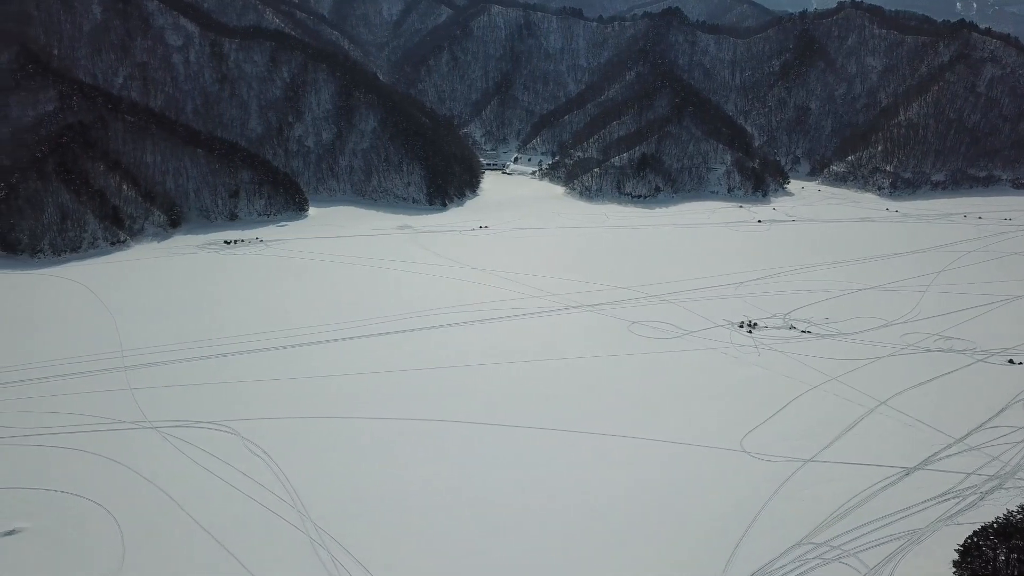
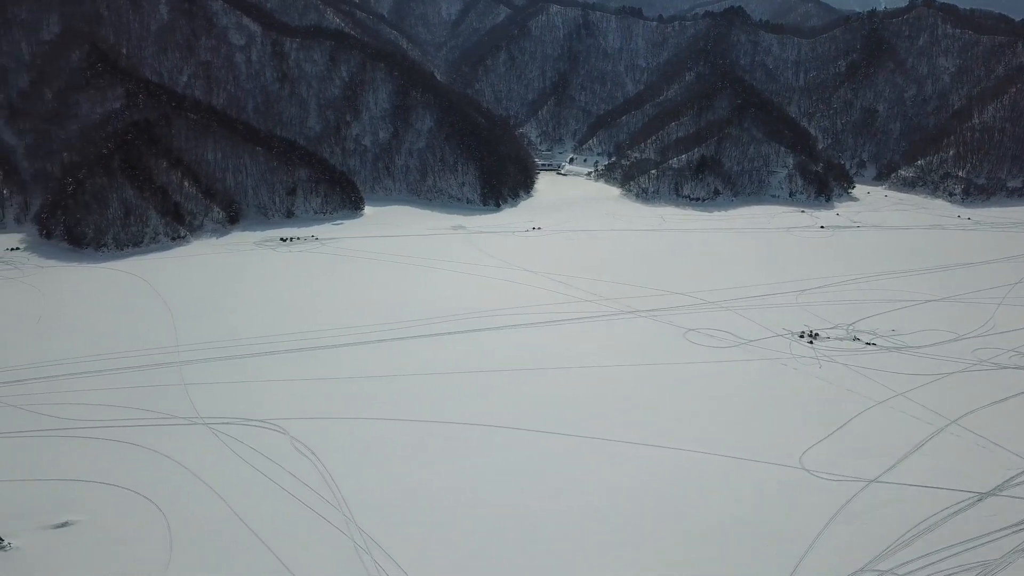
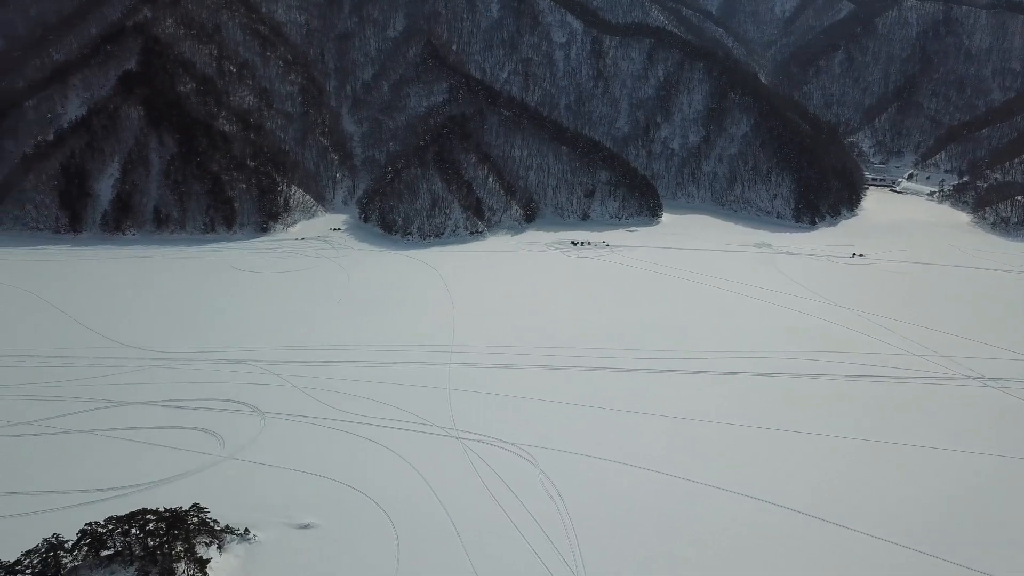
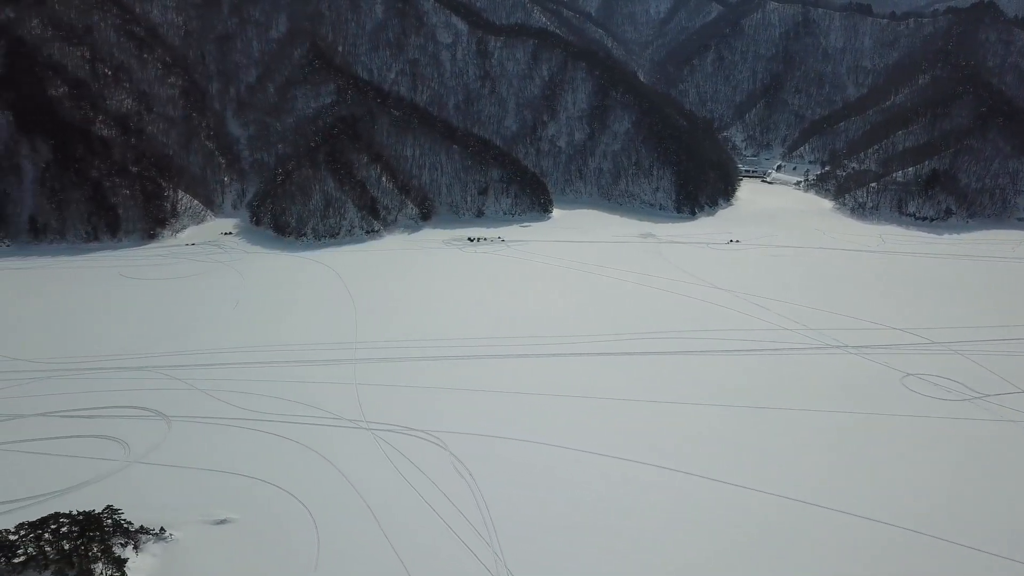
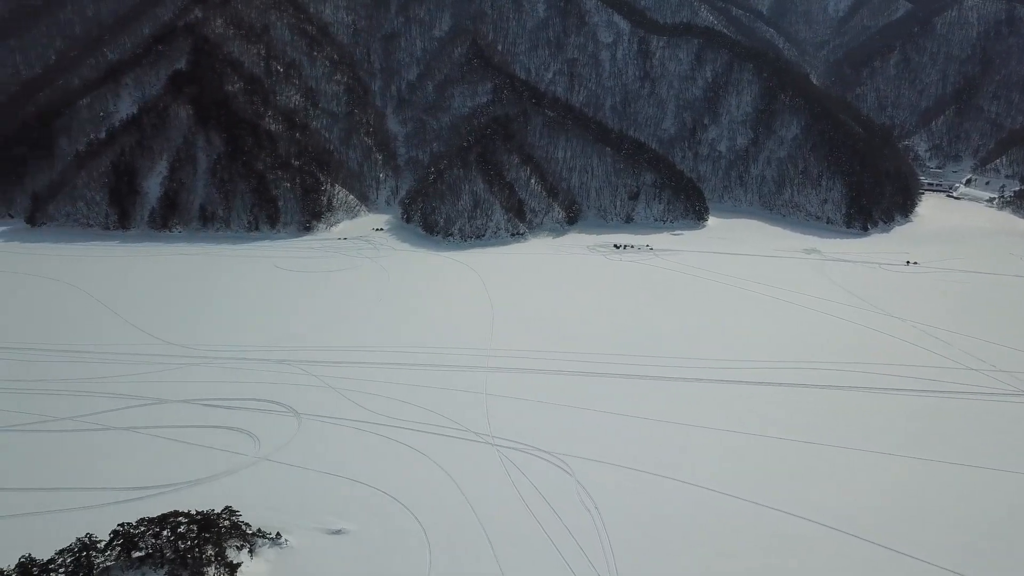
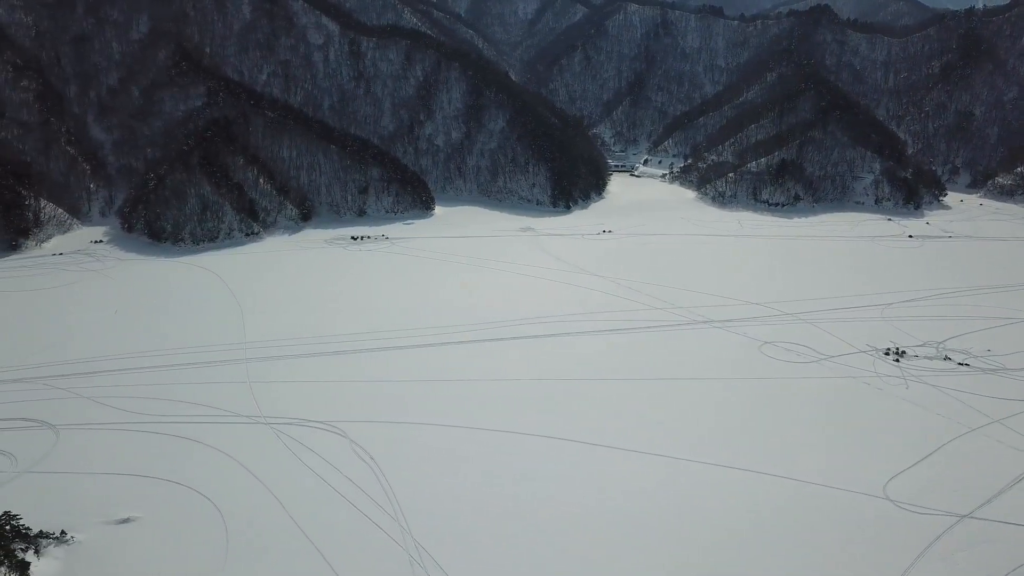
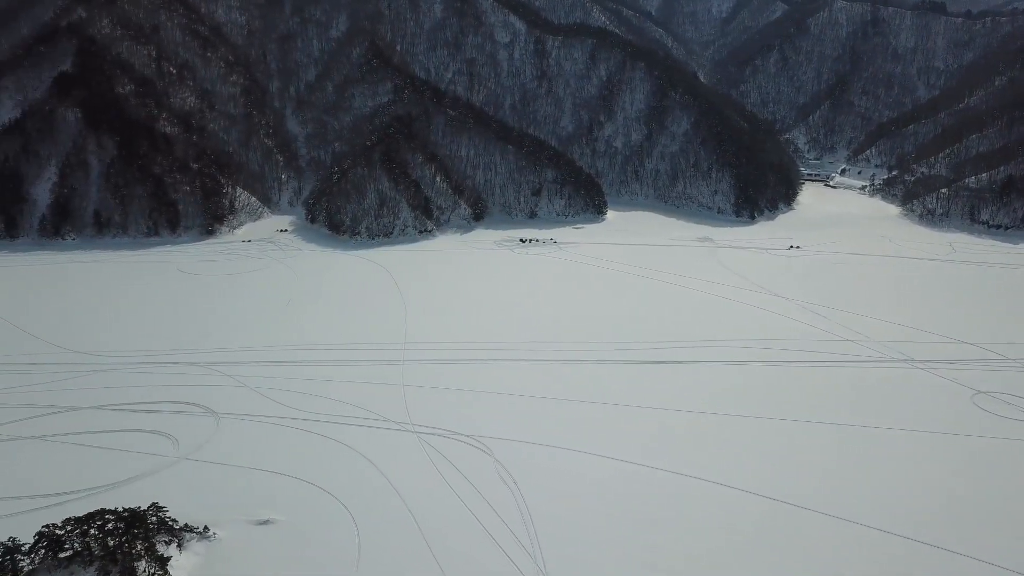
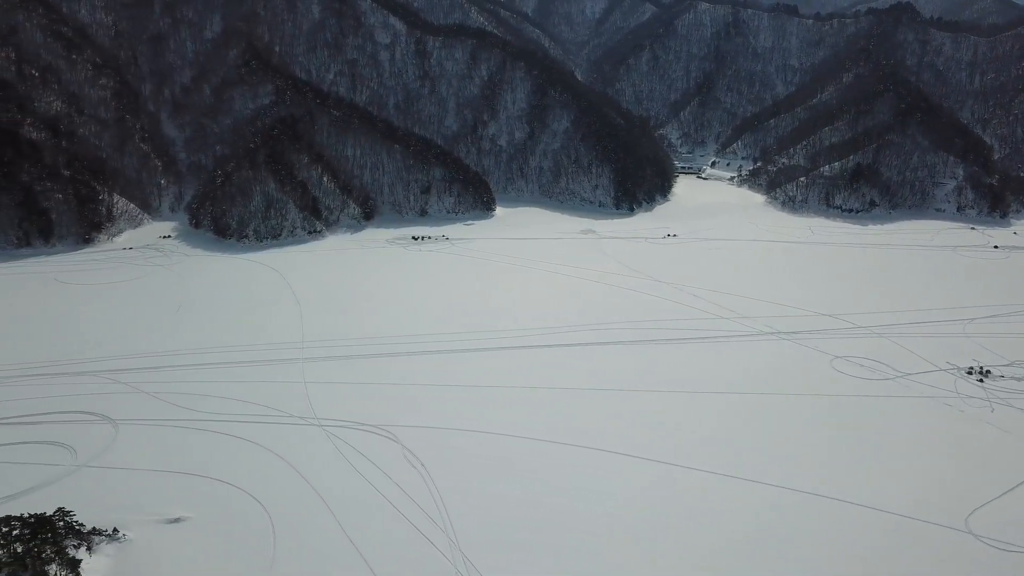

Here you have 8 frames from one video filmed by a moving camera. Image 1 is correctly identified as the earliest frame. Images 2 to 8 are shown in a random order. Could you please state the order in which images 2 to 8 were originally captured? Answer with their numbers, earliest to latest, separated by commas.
2, 6, 8, 4, 7, 3, 5
